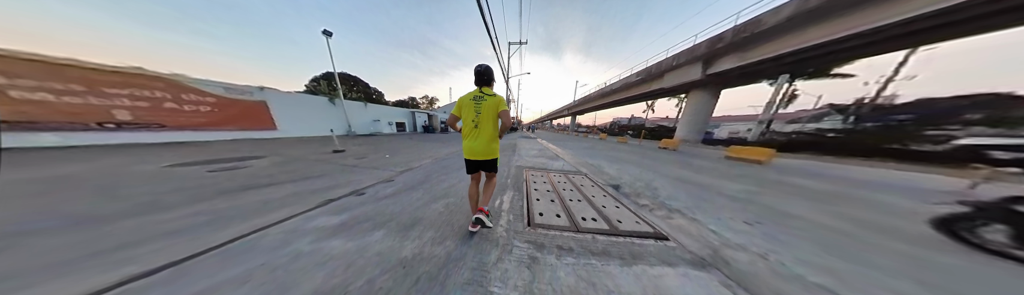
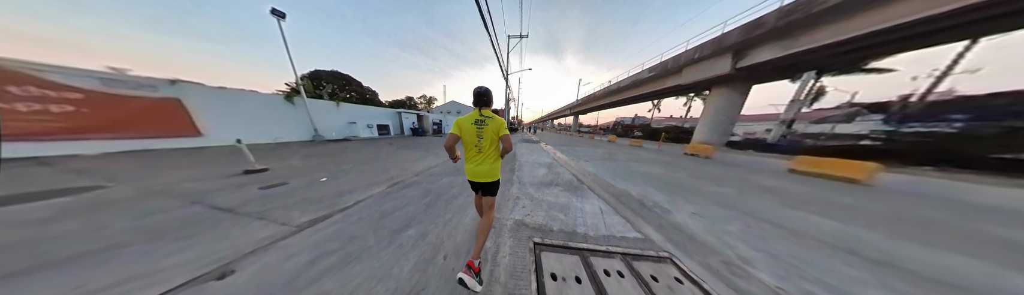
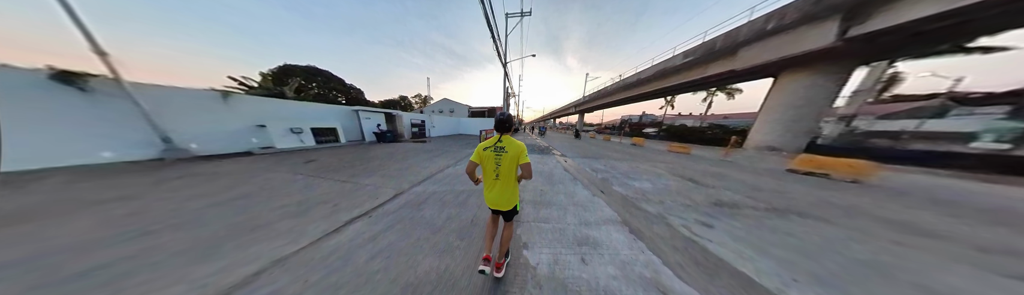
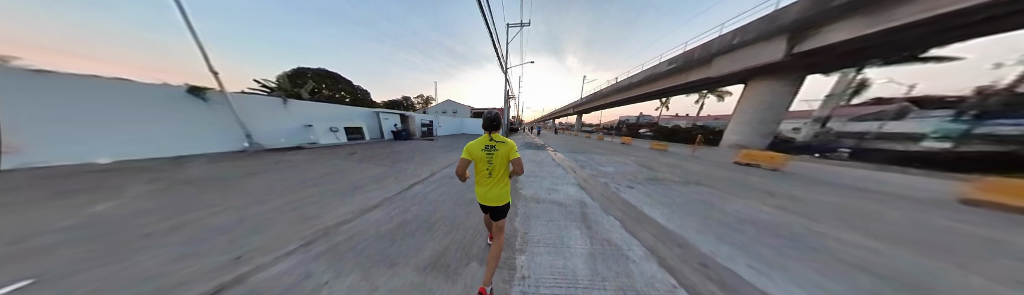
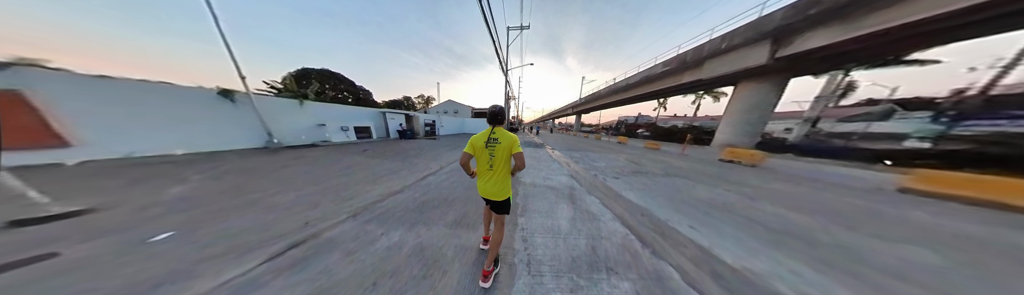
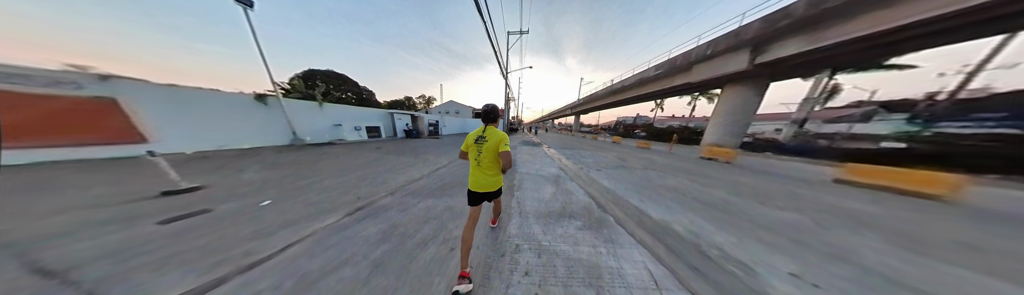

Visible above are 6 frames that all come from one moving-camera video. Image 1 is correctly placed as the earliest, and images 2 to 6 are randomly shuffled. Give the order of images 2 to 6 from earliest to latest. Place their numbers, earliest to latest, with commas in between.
2, 6, 5, 4, 3
